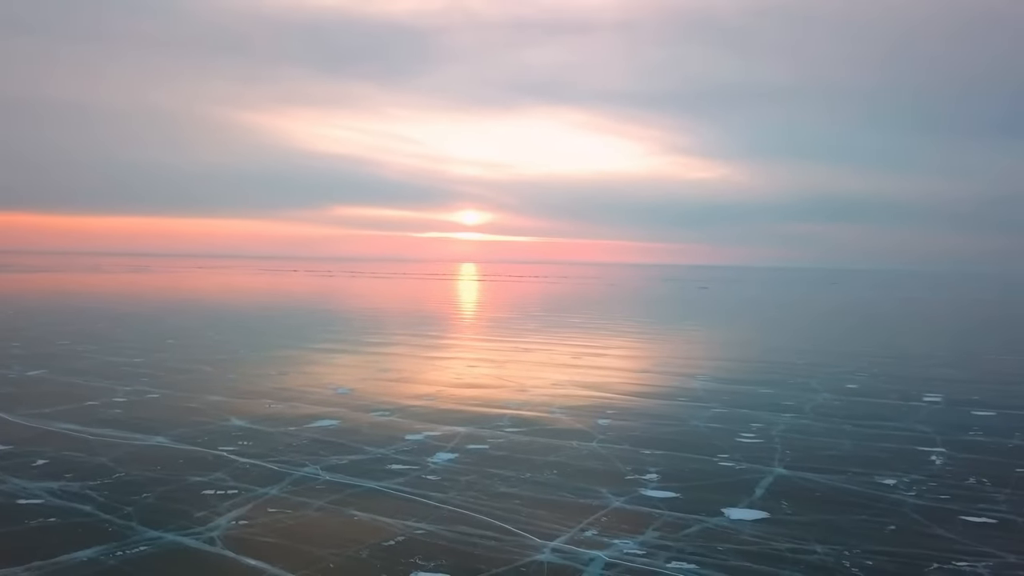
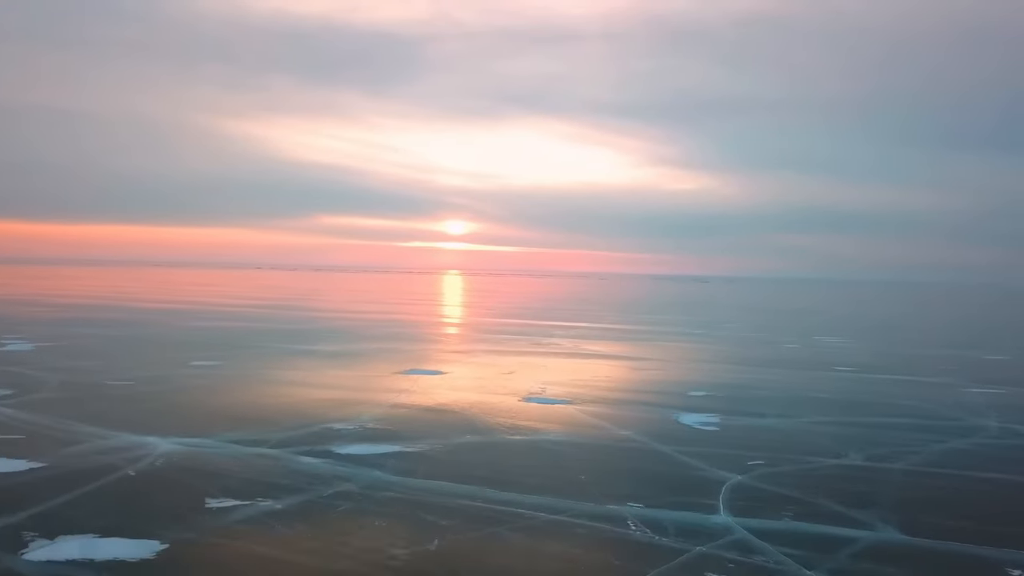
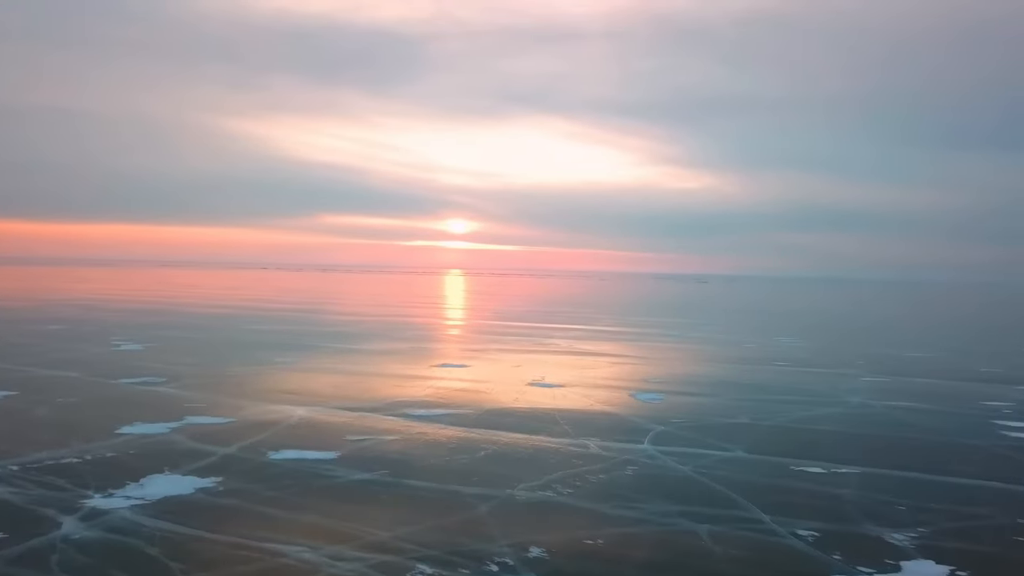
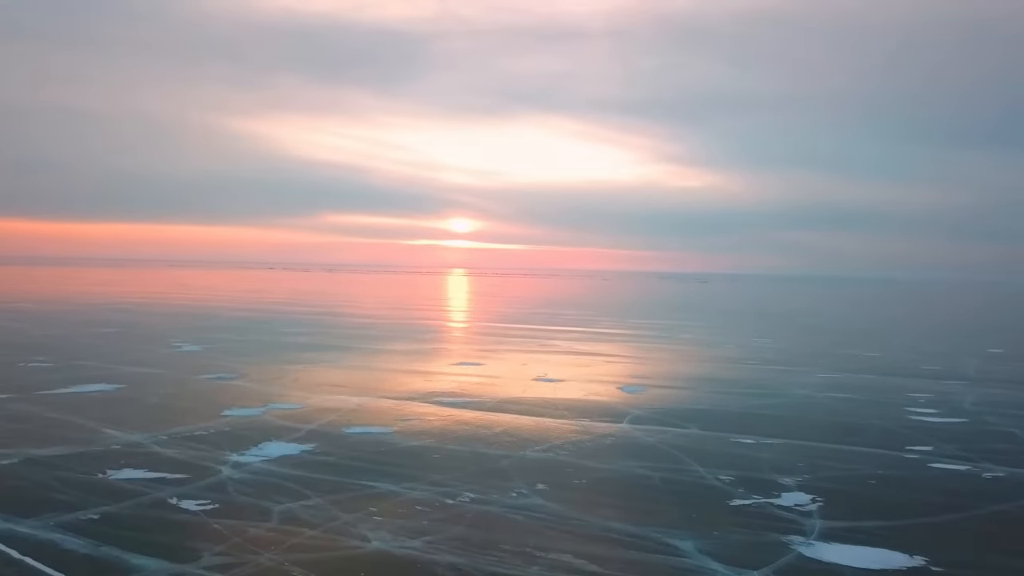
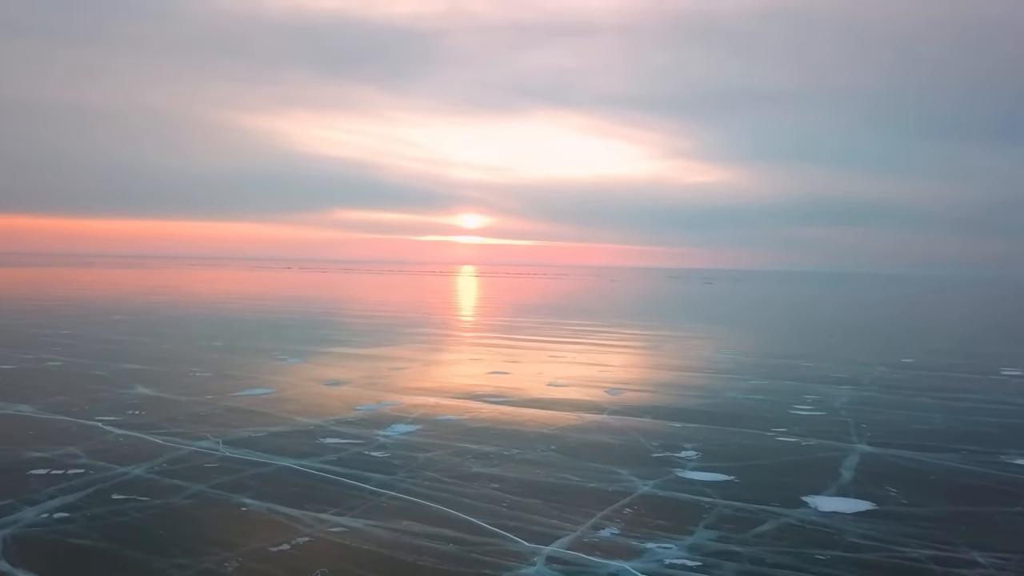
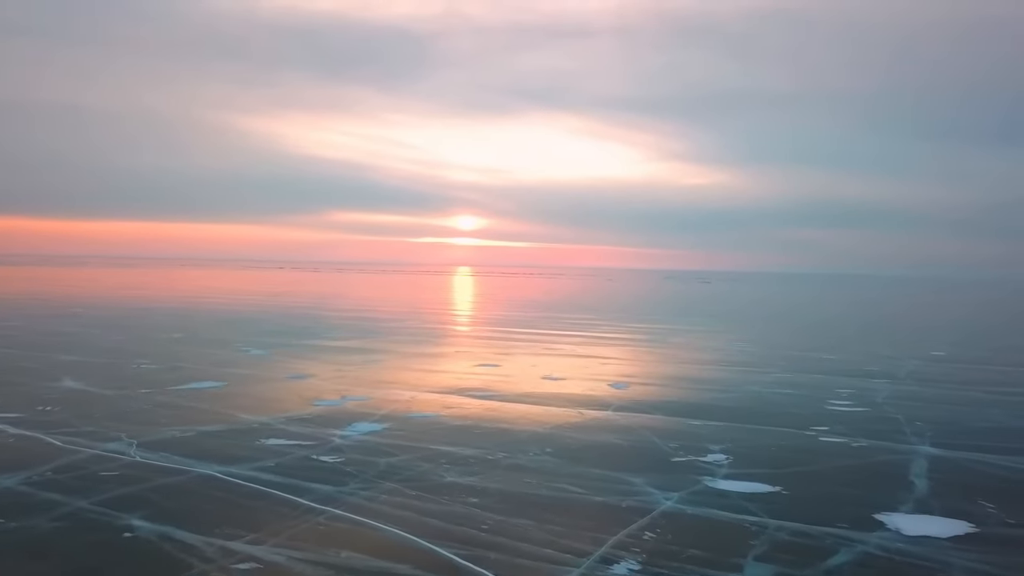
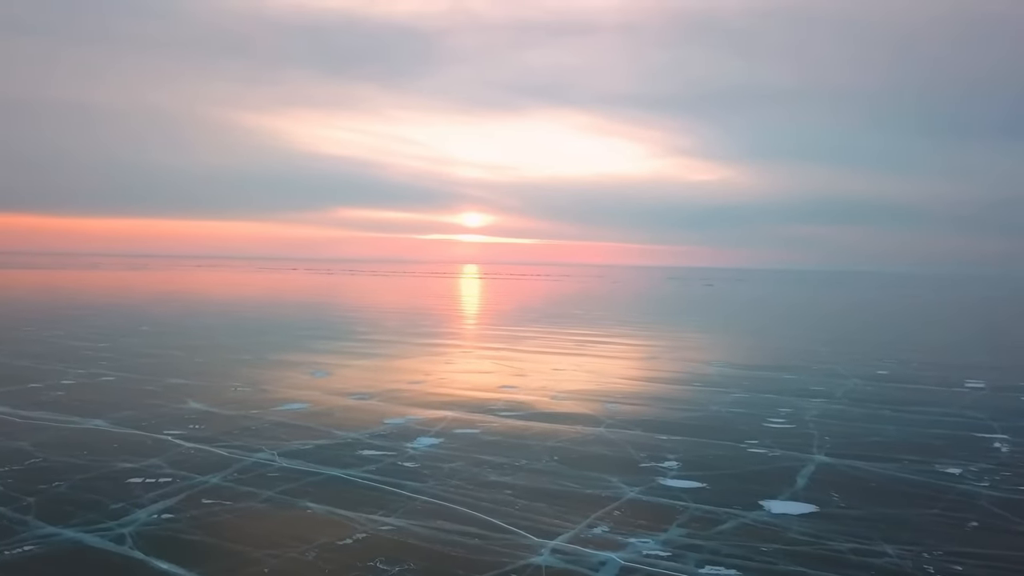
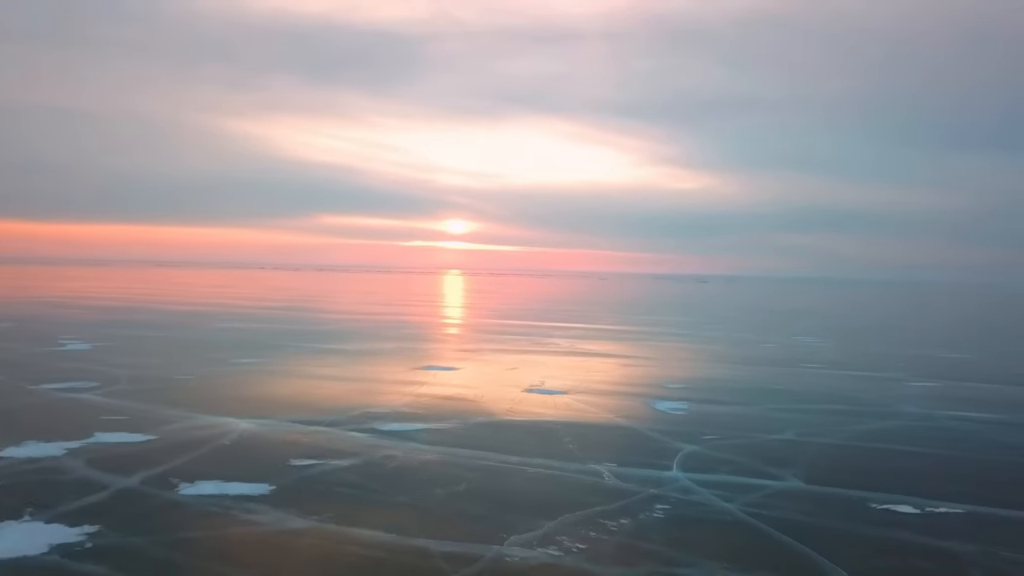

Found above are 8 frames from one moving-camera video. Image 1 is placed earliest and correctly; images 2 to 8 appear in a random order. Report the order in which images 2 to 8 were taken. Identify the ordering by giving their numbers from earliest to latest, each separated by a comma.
7, 5, 6, 4, 3, 8, 2
